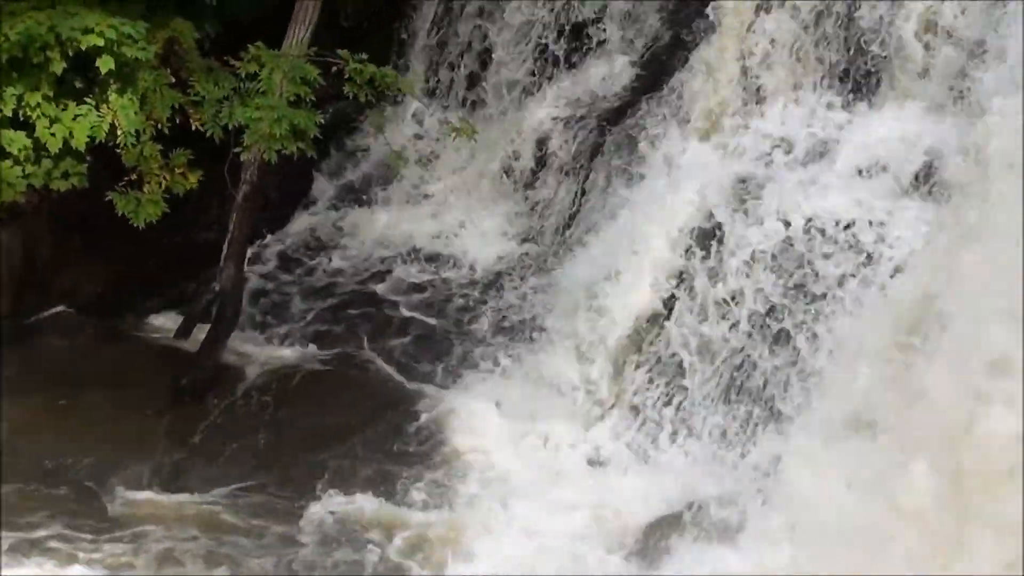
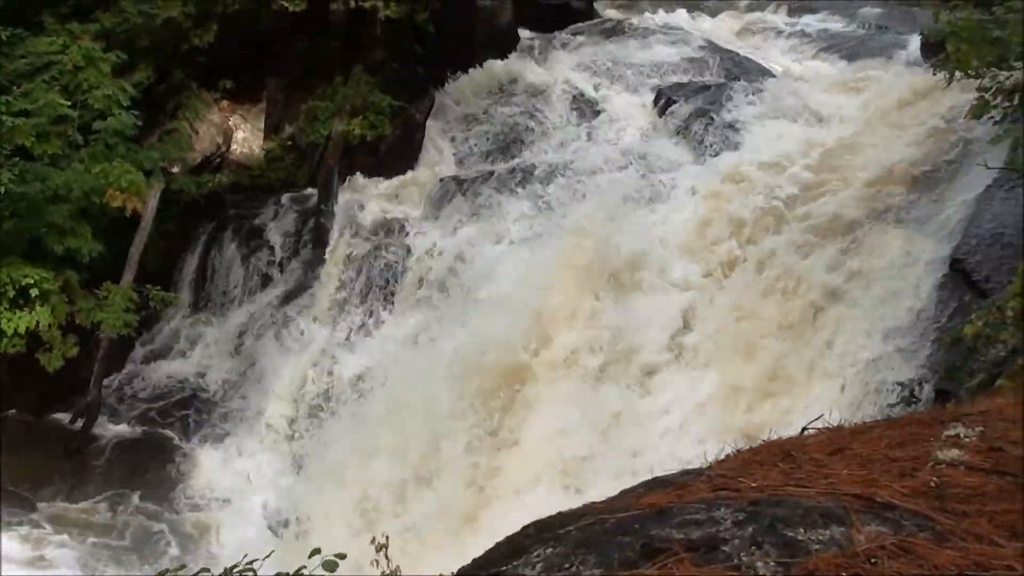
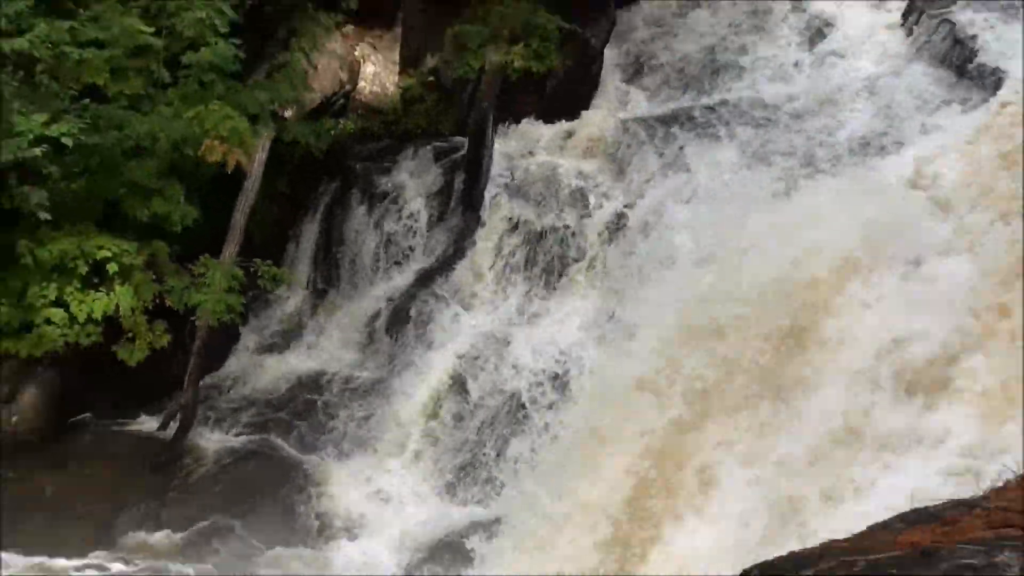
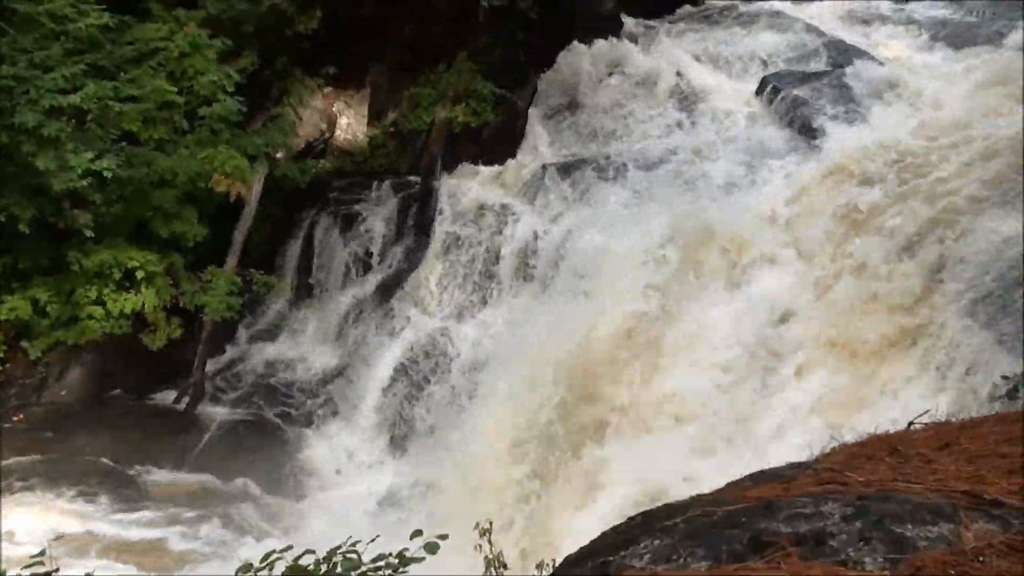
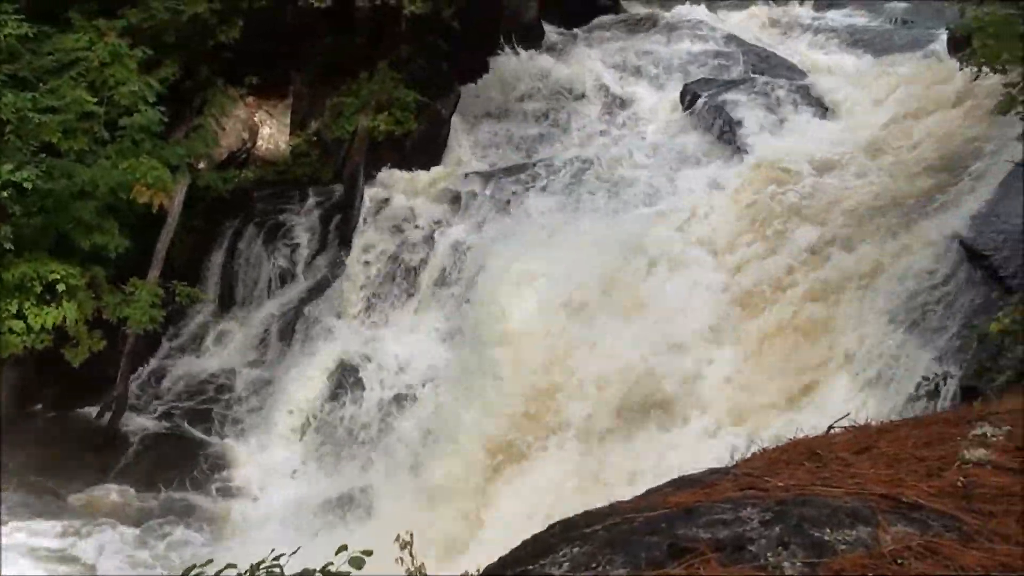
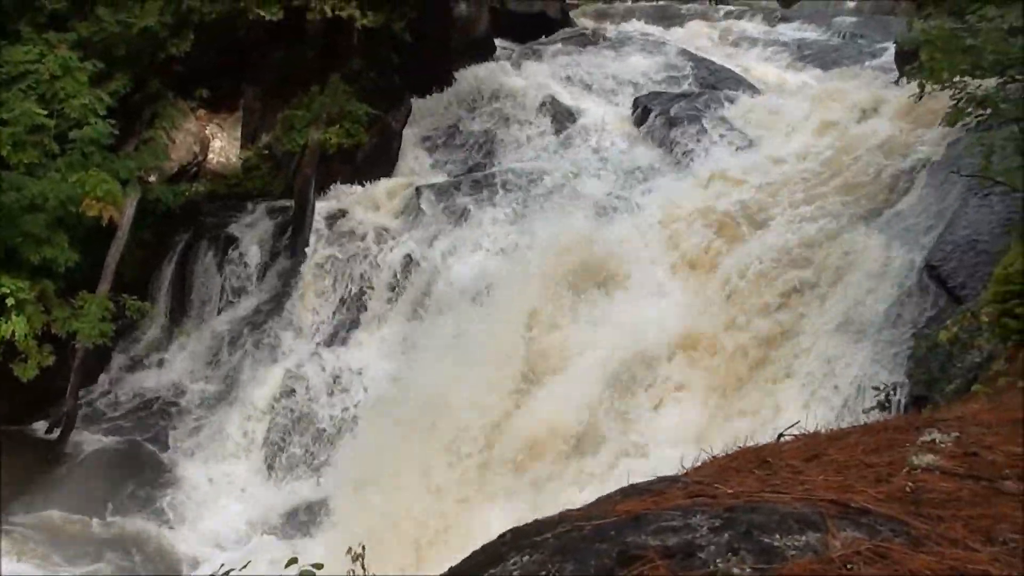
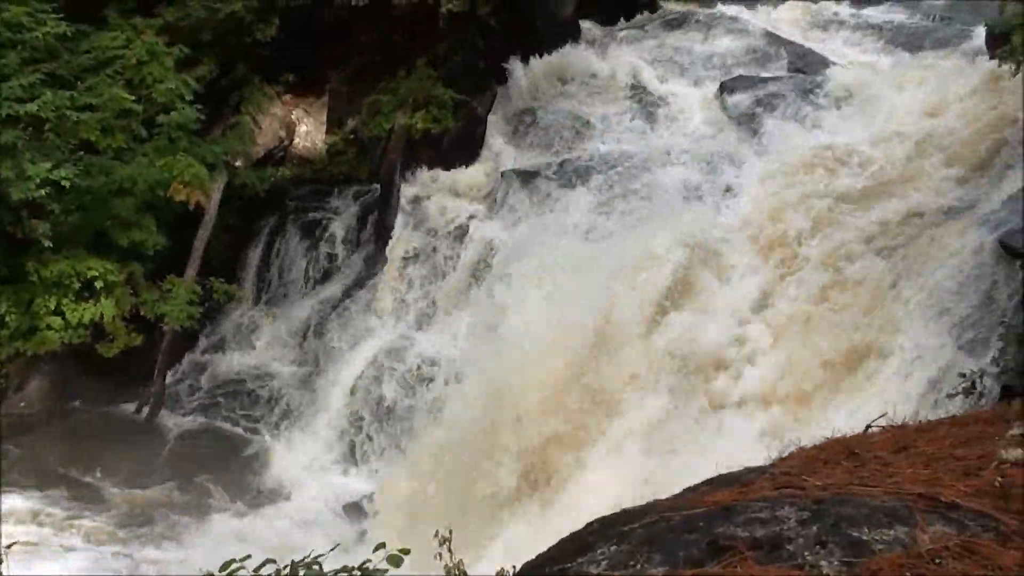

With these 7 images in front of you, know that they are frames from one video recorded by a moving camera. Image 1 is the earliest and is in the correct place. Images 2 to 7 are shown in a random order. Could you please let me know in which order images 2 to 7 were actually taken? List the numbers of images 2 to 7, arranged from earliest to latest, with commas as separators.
3, 4, 7, 5, 2, 6
